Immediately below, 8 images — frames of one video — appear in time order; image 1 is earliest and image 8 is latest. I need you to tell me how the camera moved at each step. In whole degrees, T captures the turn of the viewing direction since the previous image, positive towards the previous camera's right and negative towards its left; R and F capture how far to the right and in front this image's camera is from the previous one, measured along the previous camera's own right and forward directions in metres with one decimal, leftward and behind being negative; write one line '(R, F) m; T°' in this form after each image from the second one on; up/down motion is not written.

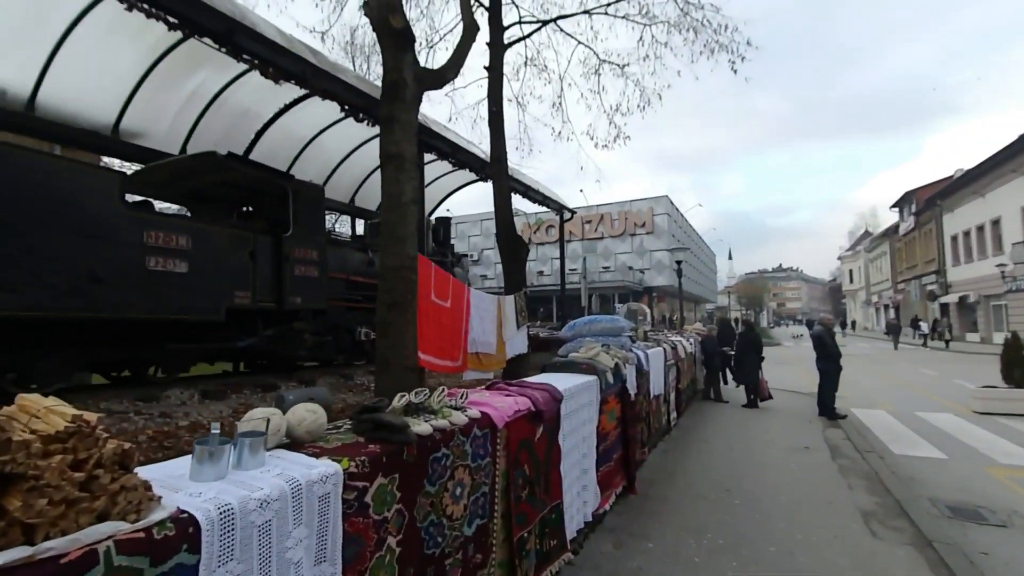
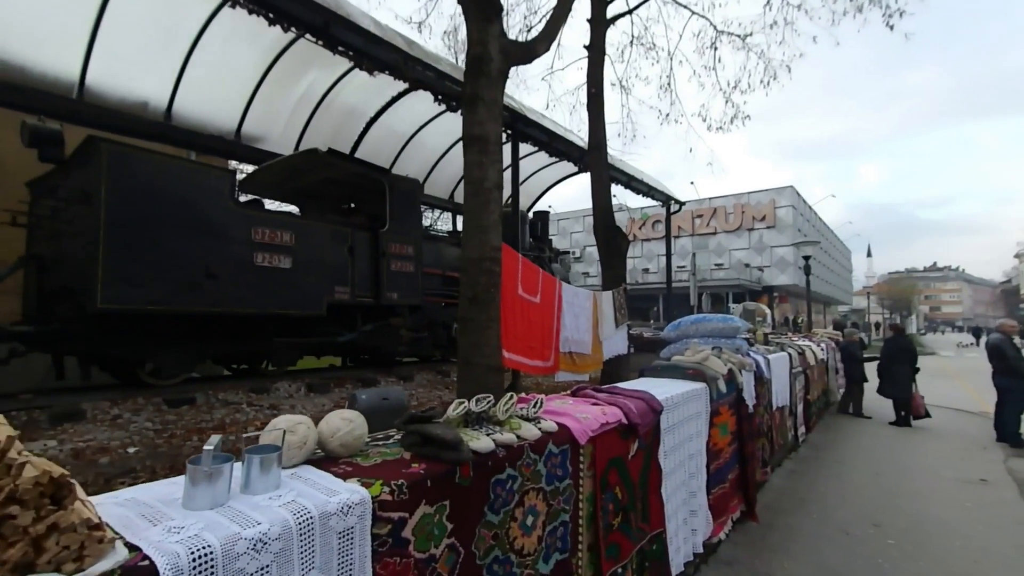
(+0.1, +0.5) m; -9°
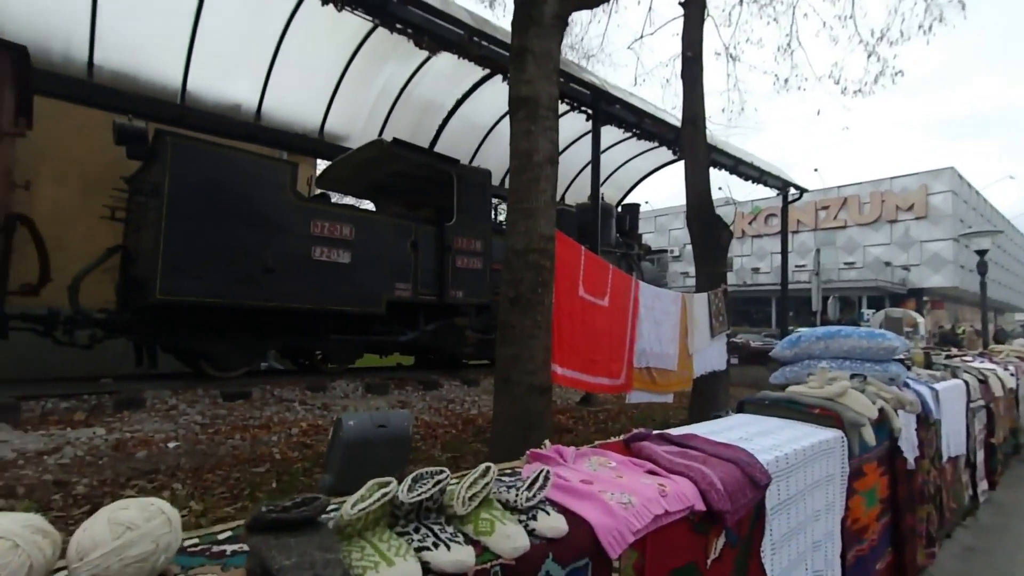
(+0.2, +1.0) m; -9°
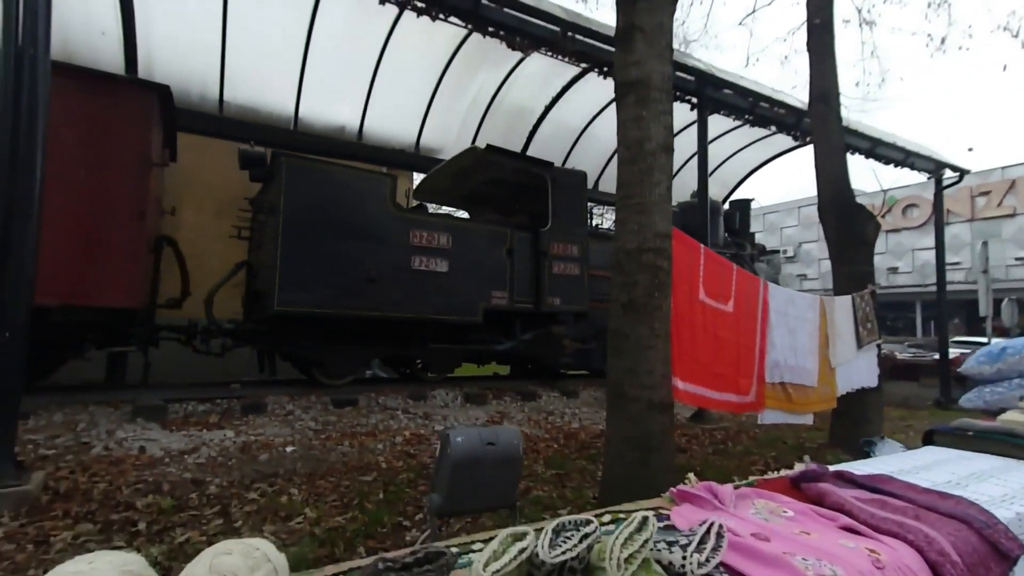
(-0.1, +0.2) m; -8°
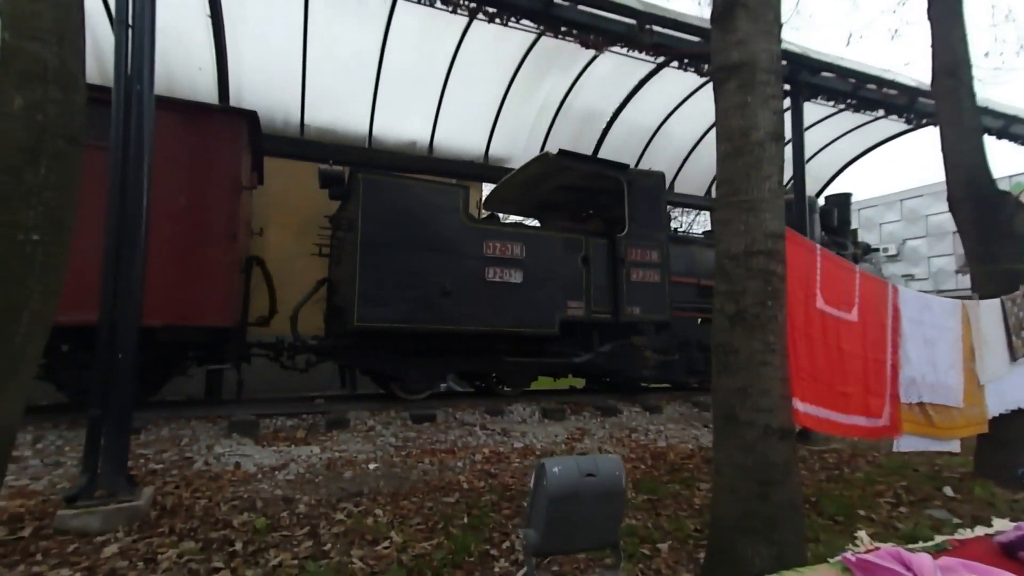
(-0.1, +0.2) m; -6°
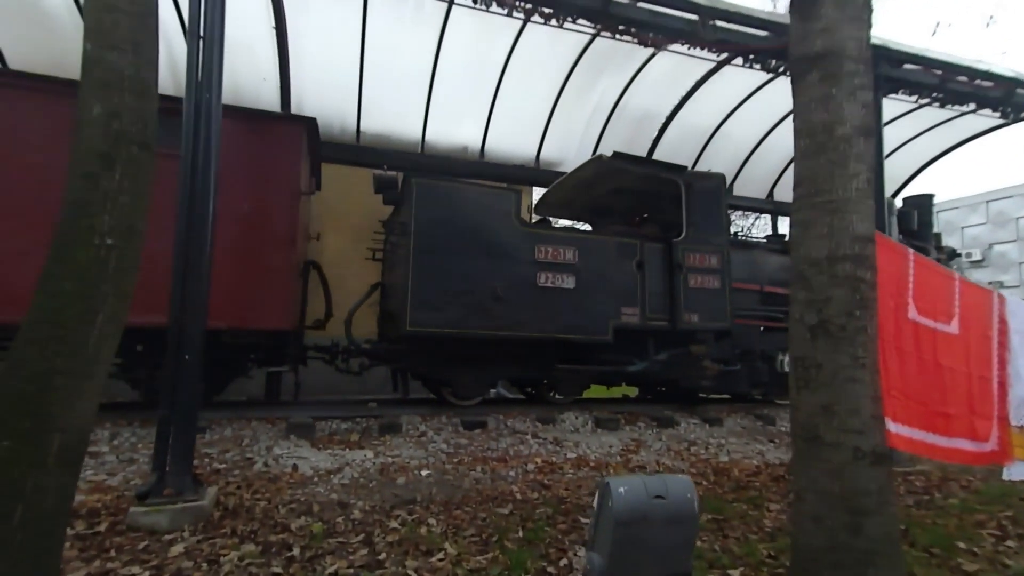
(0.0, +0.1) m; -4°
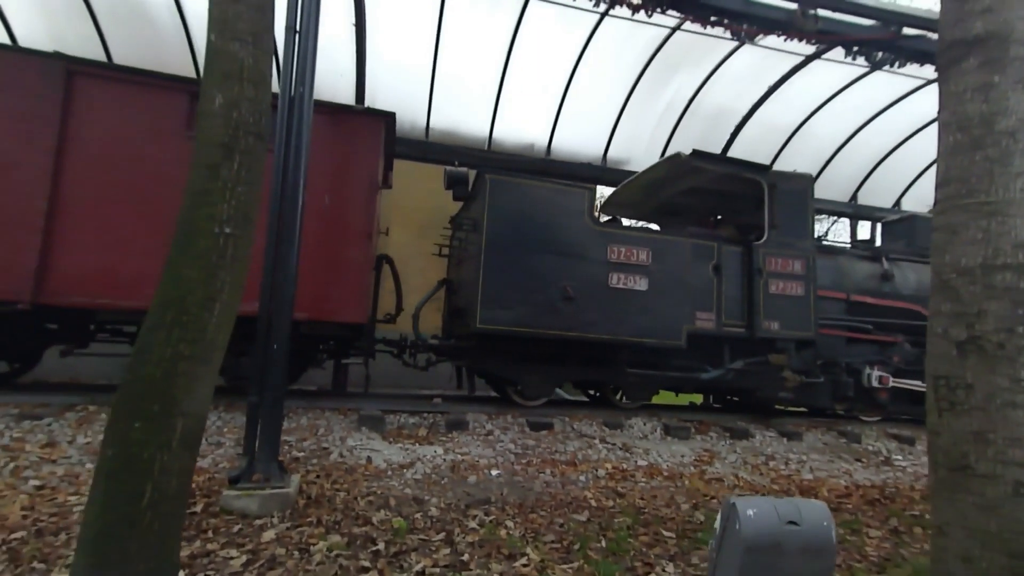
(-0.2, +0.1) m; -4°
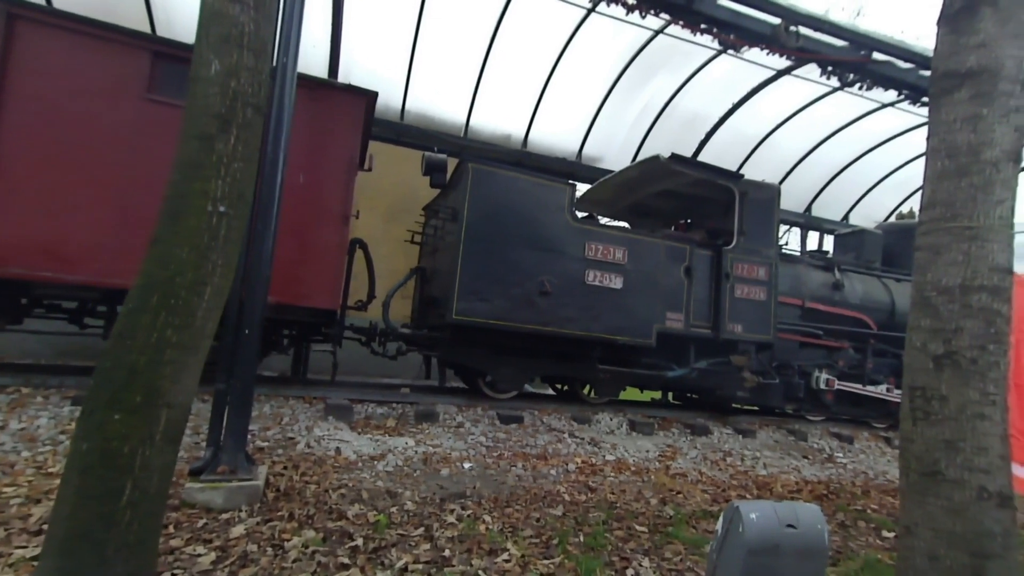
(-0.2, -0.1) m; +4°
